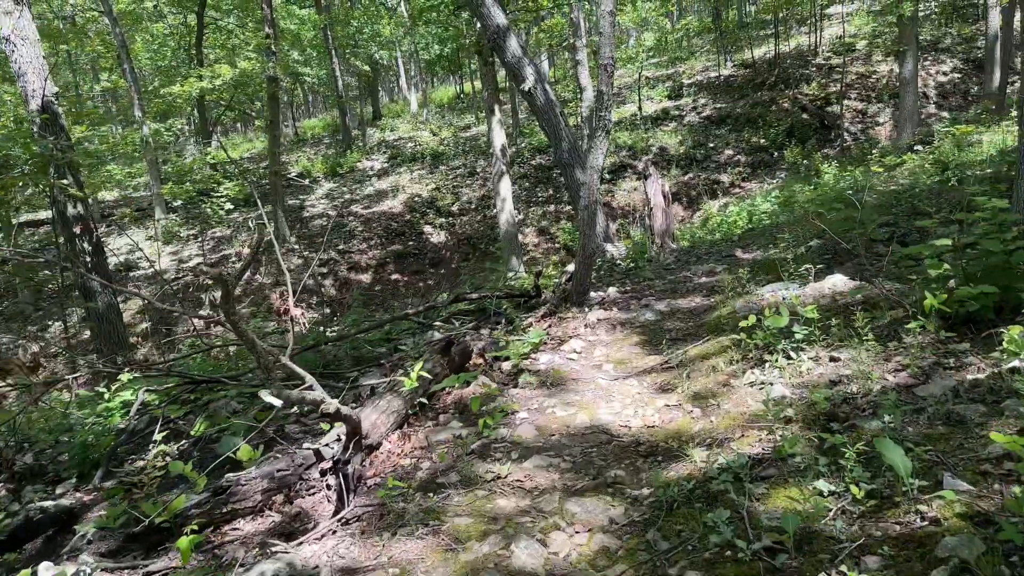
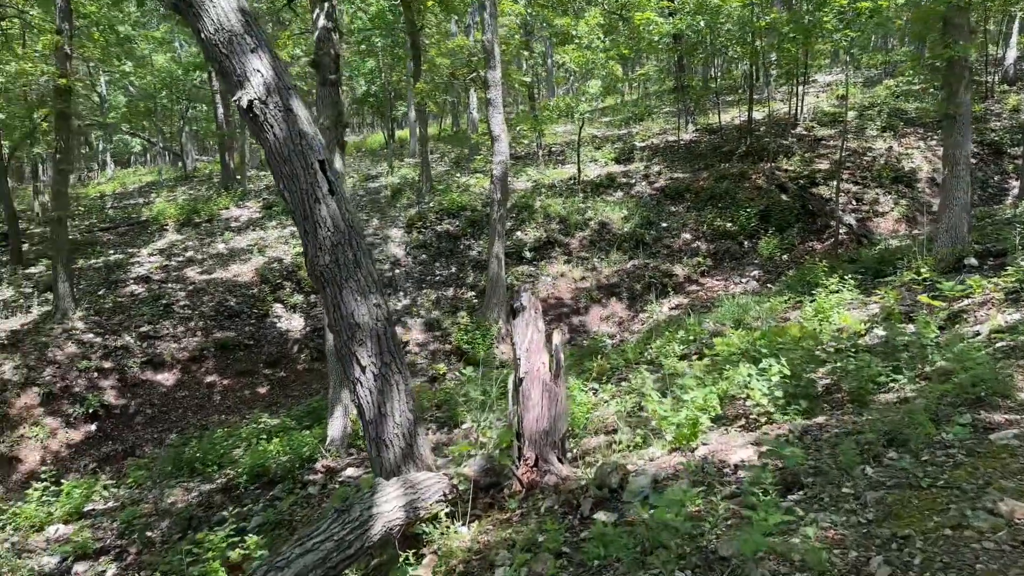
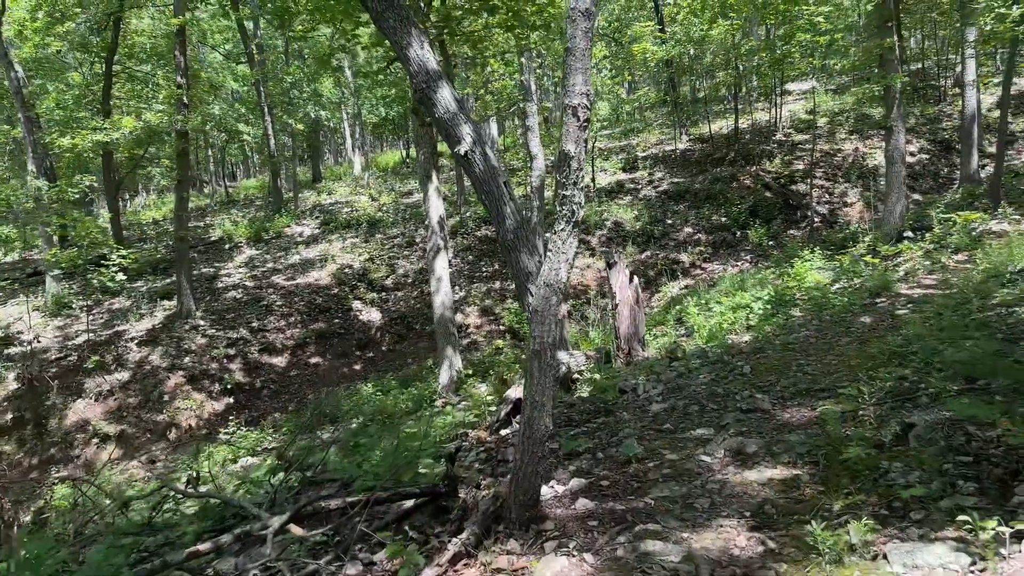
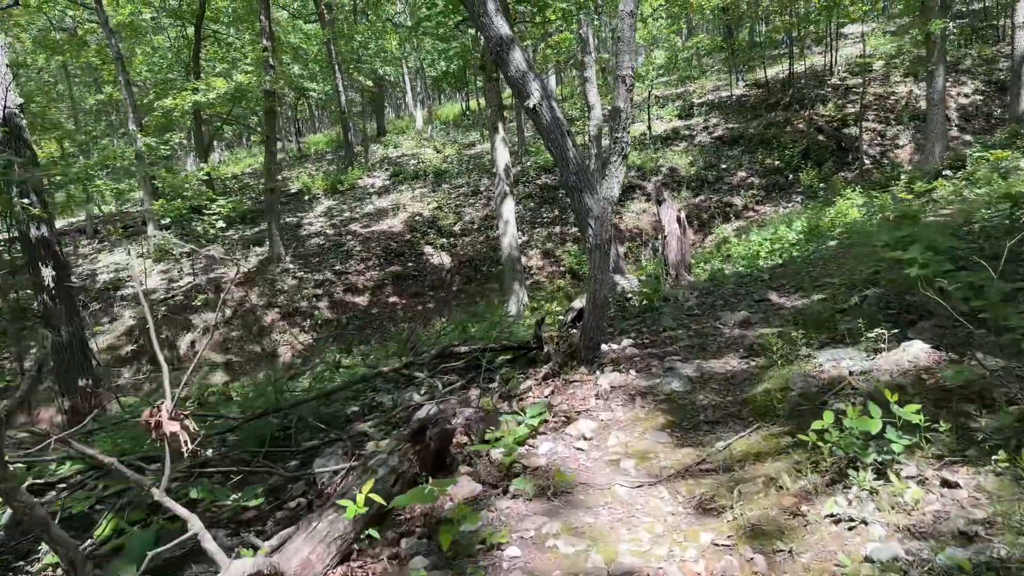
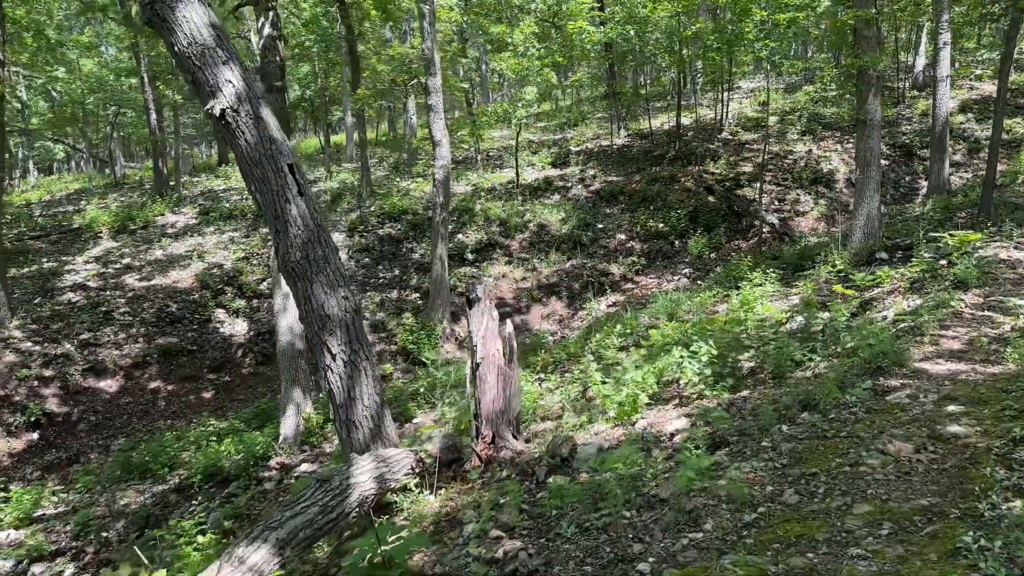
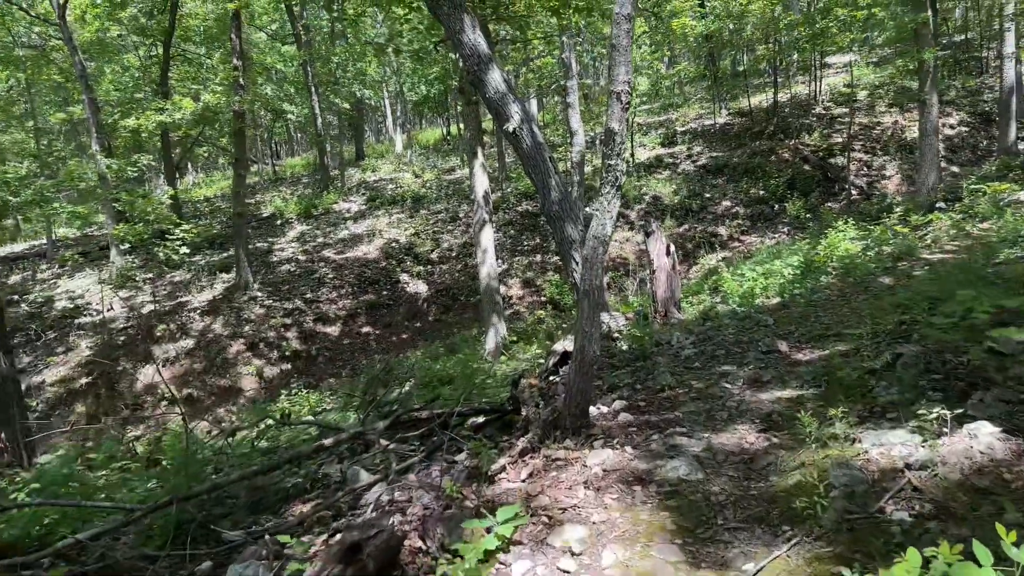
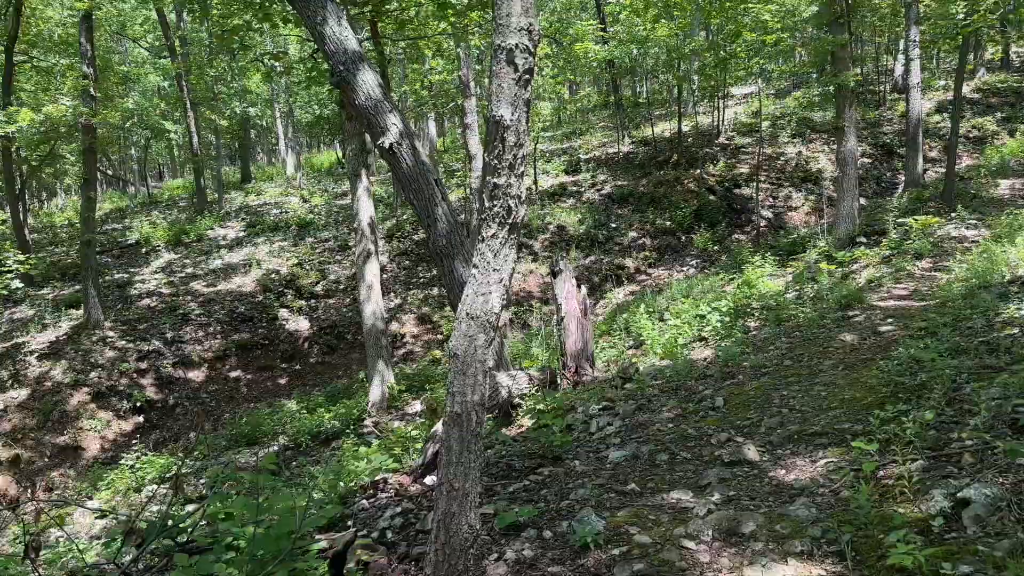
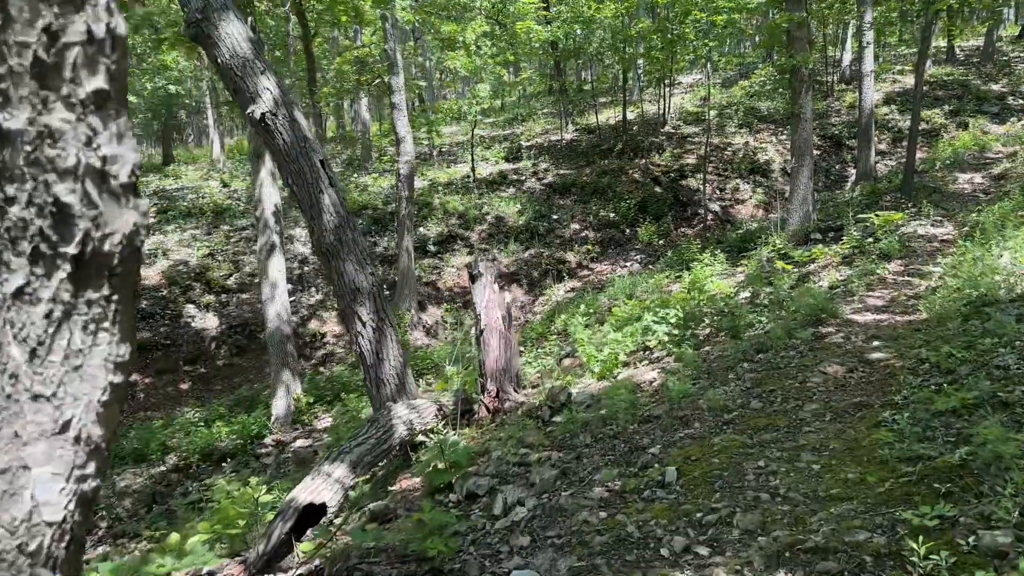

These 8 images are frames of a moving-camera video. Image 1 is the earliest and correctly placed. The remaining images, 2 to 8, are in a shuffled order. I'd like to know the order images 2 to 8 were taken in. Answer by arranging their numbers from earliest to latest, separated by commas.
4, 6, 3, 7, 8, 5, 2
